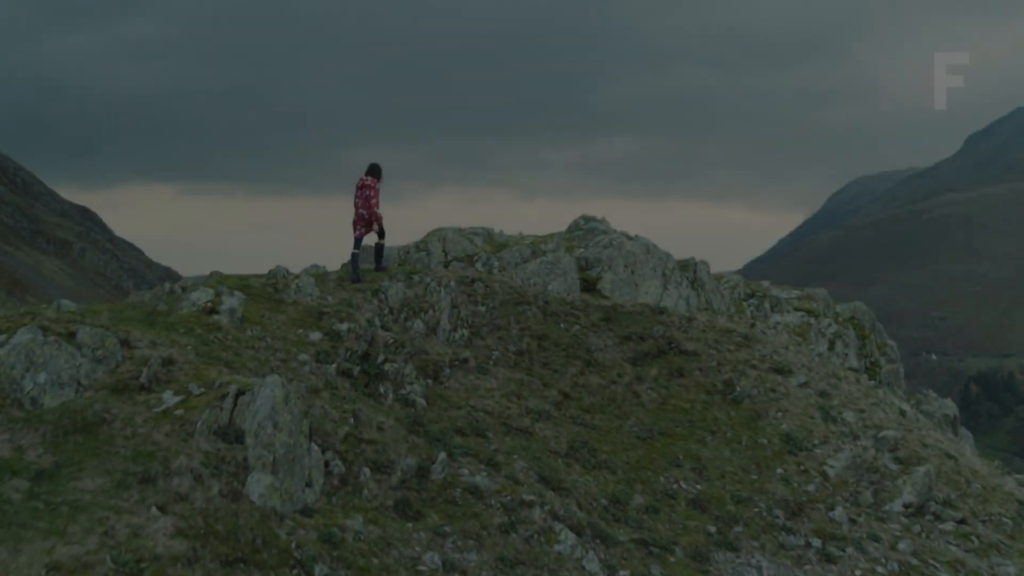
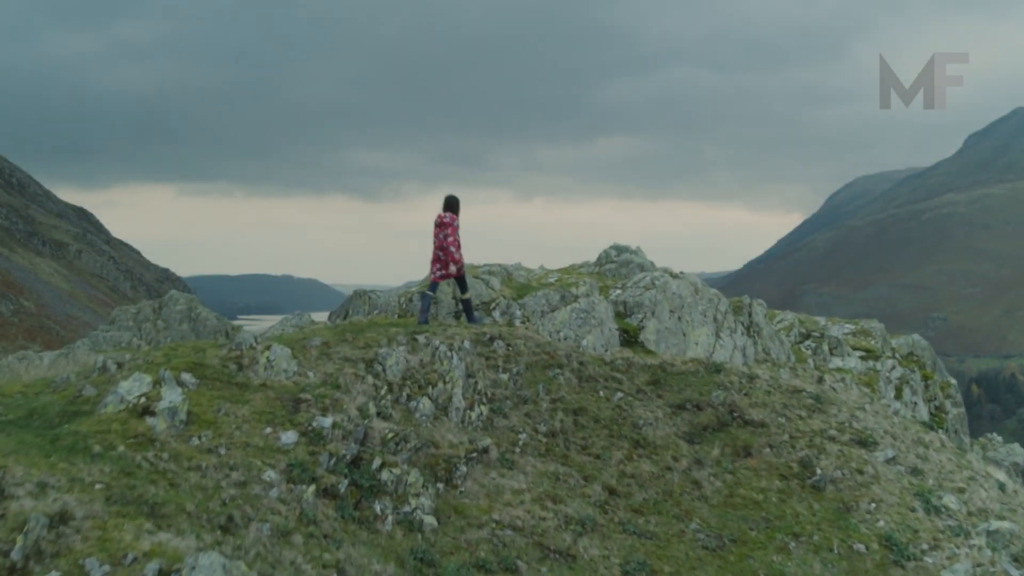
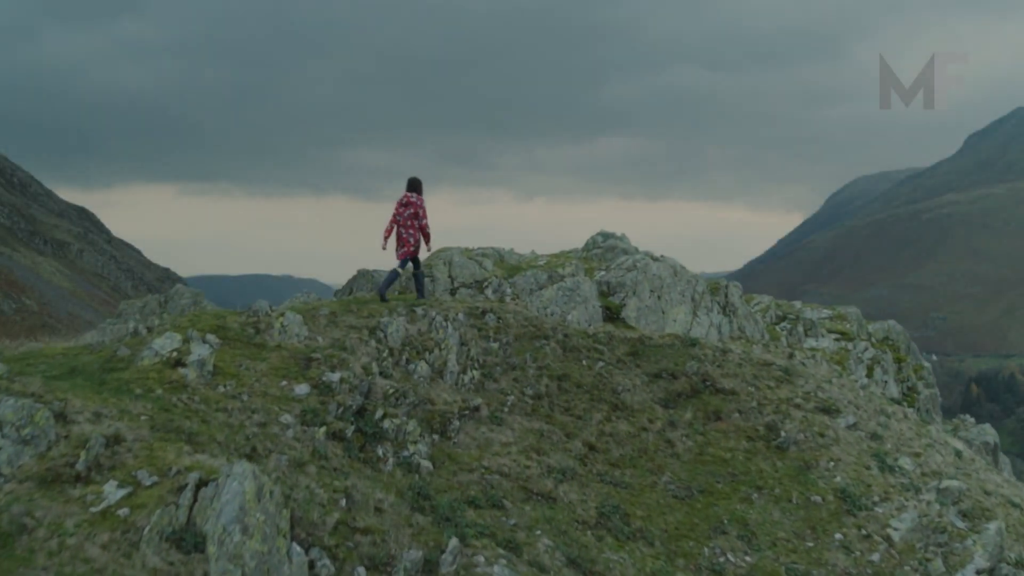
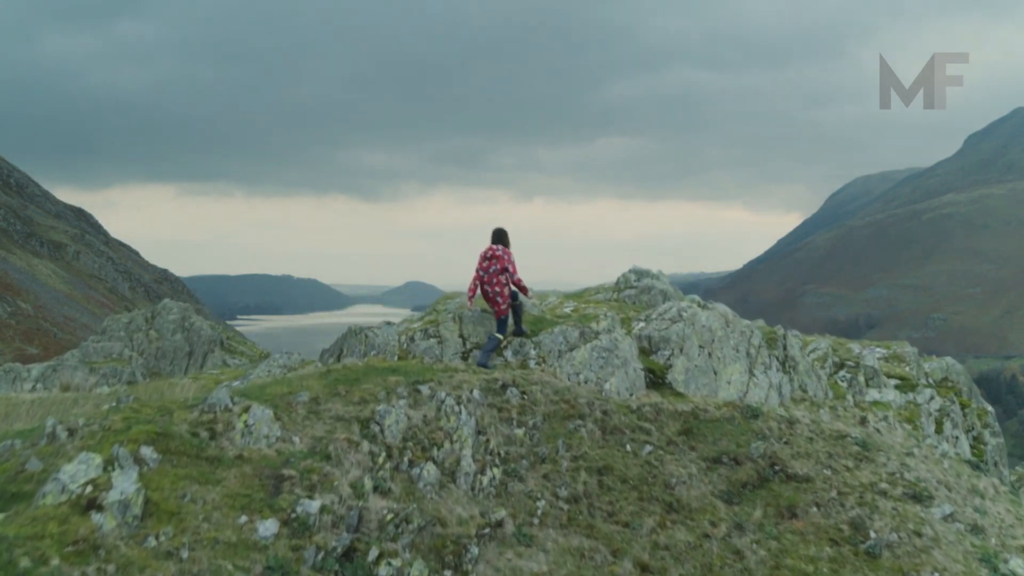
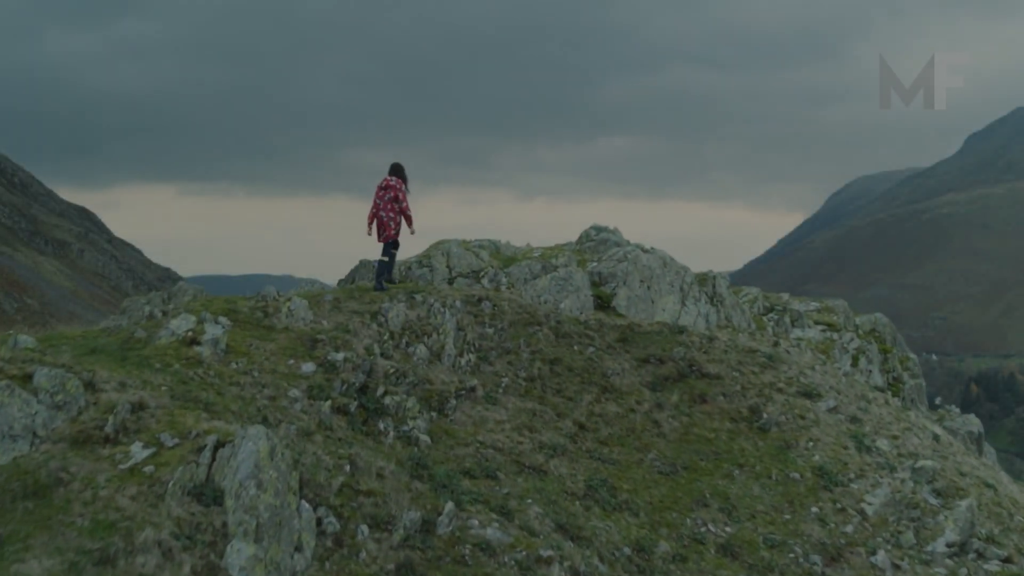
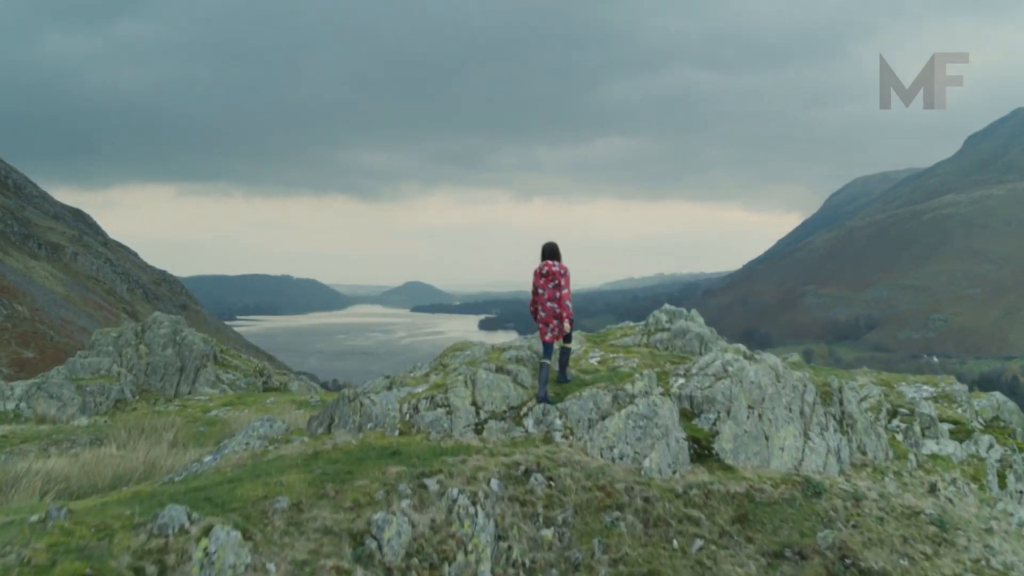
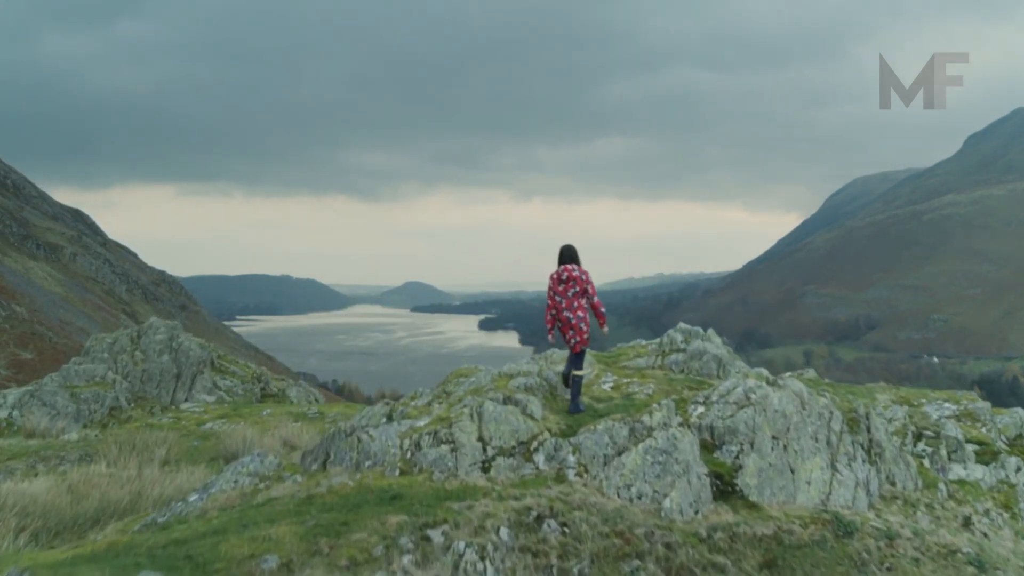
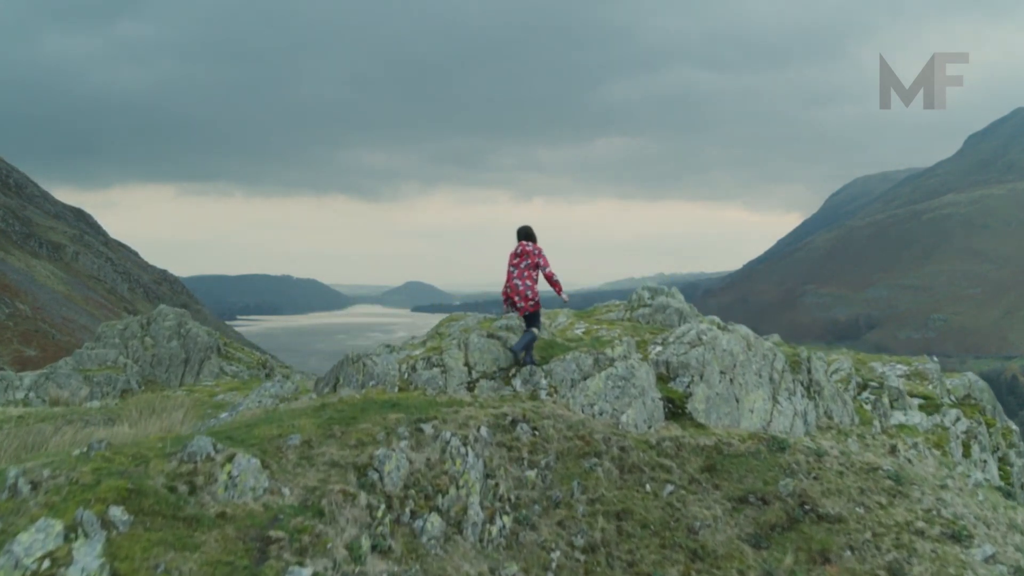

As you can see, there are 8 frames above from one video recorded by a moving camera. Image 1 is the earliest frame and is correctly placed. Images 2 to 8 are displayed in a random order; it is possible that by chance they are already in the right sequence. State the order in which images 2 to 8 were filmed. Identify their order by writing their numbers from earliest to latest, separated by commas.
5, 3, 2, 4, 8, 6, 7
